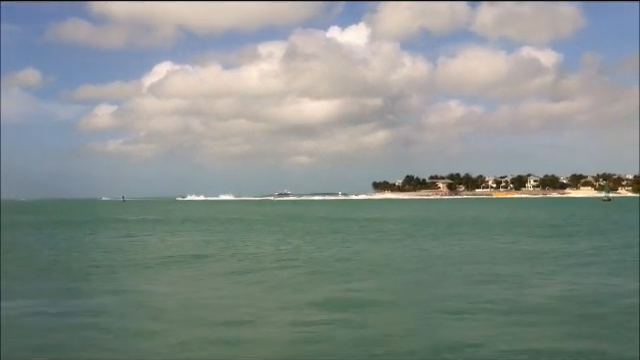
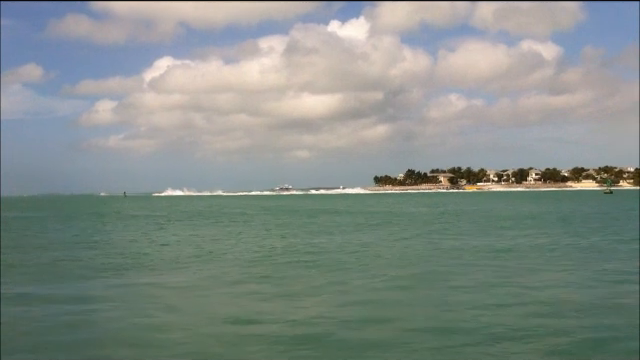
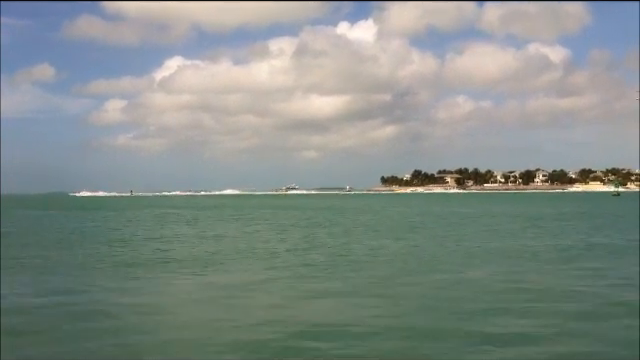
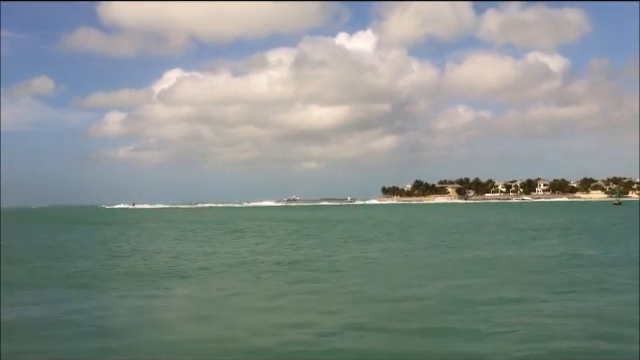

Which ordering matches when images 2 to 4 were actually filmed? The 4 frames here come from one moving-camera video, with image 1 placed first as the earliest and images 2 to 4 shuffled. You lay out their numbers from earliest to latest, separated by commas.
2, 4, 3
